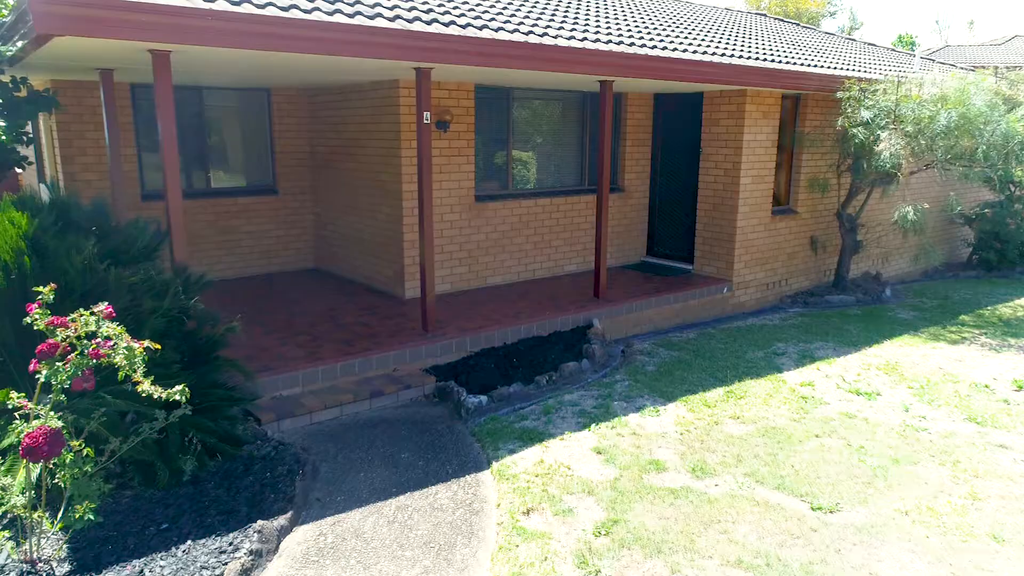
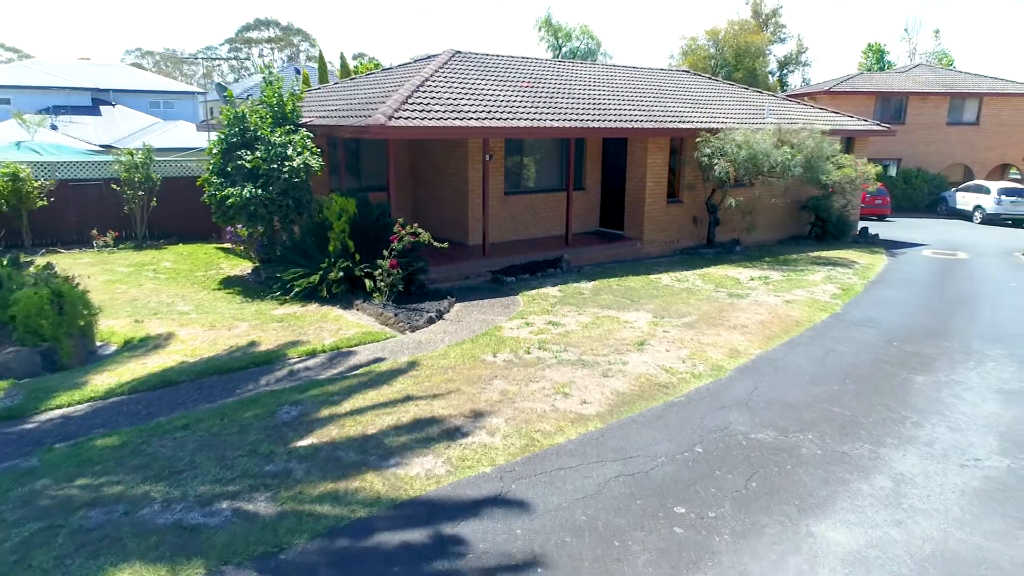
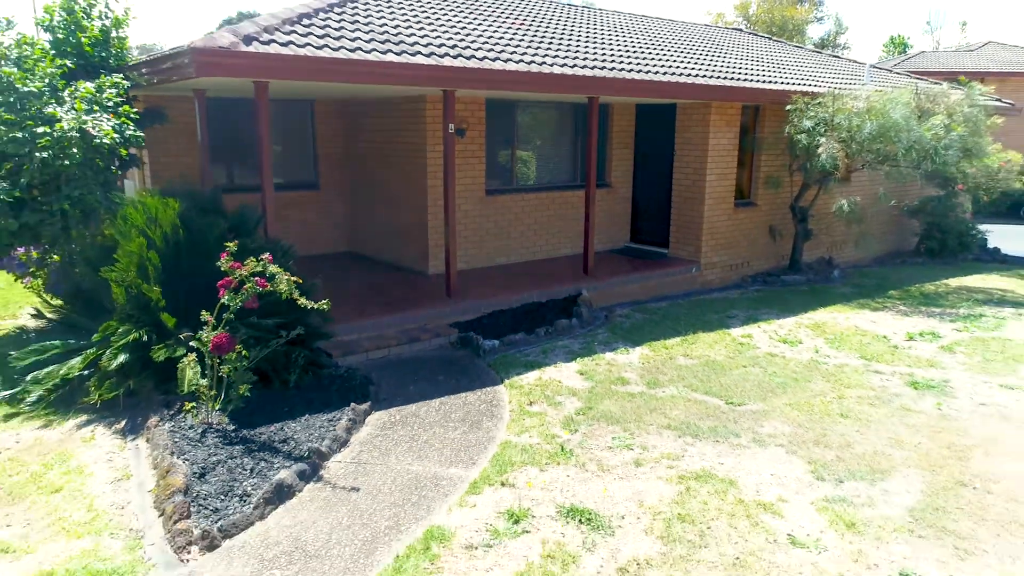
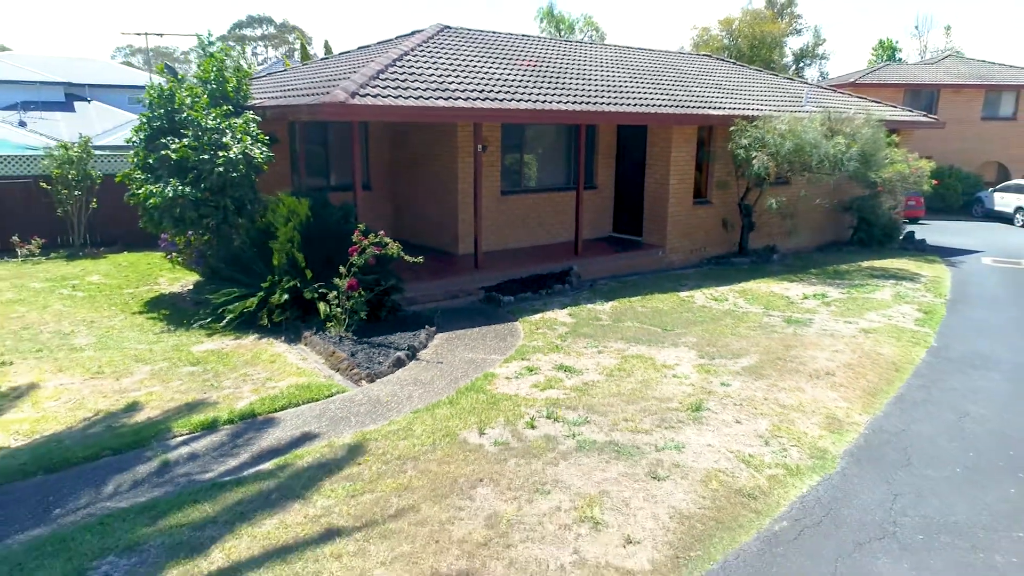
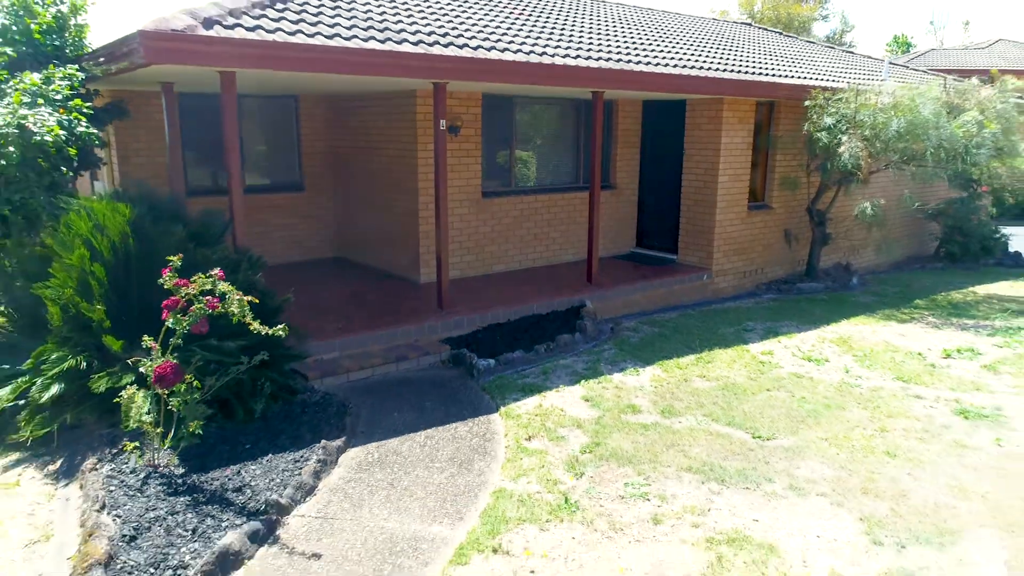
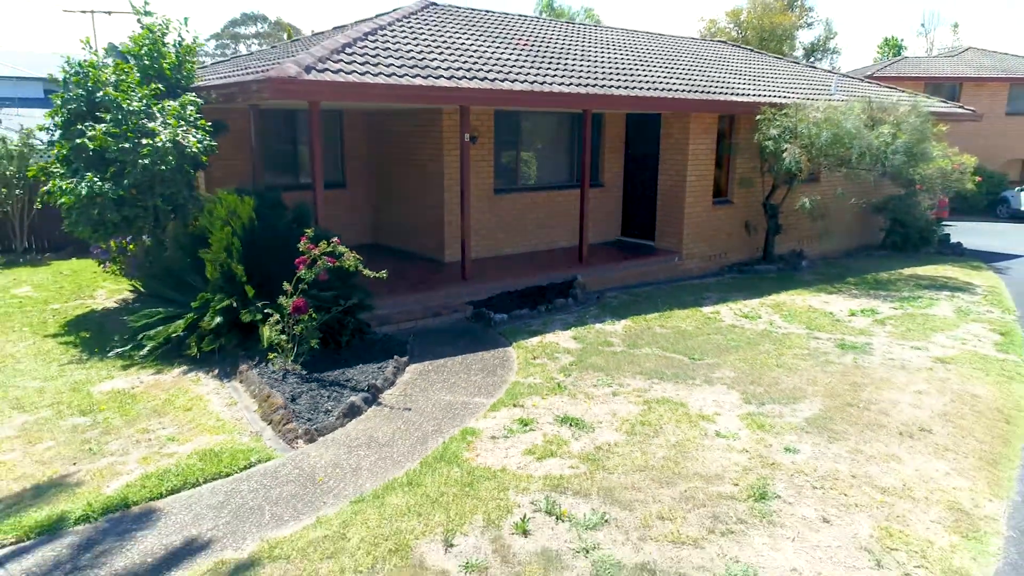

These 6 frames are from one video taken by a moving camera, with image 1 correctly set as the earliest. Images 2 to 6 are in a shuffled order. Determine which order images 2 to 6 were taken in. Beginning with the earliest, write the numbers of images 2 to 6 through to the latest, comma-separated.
5, 3, 6, 4, 2
